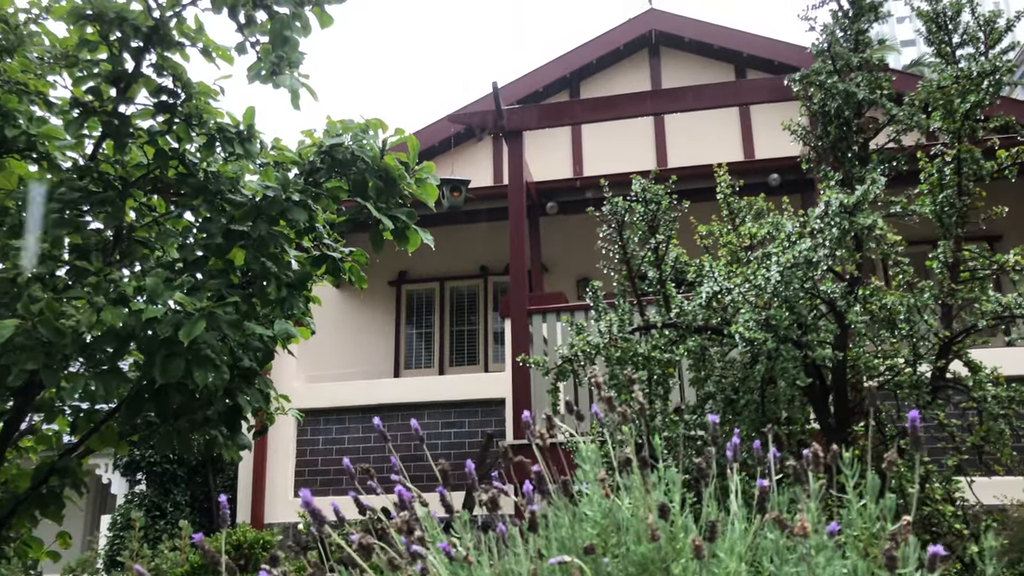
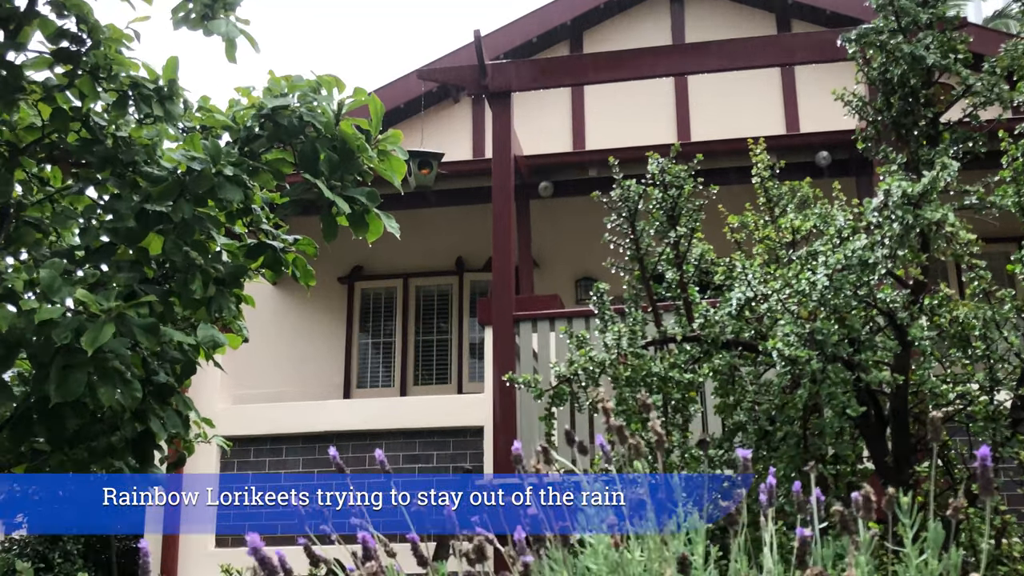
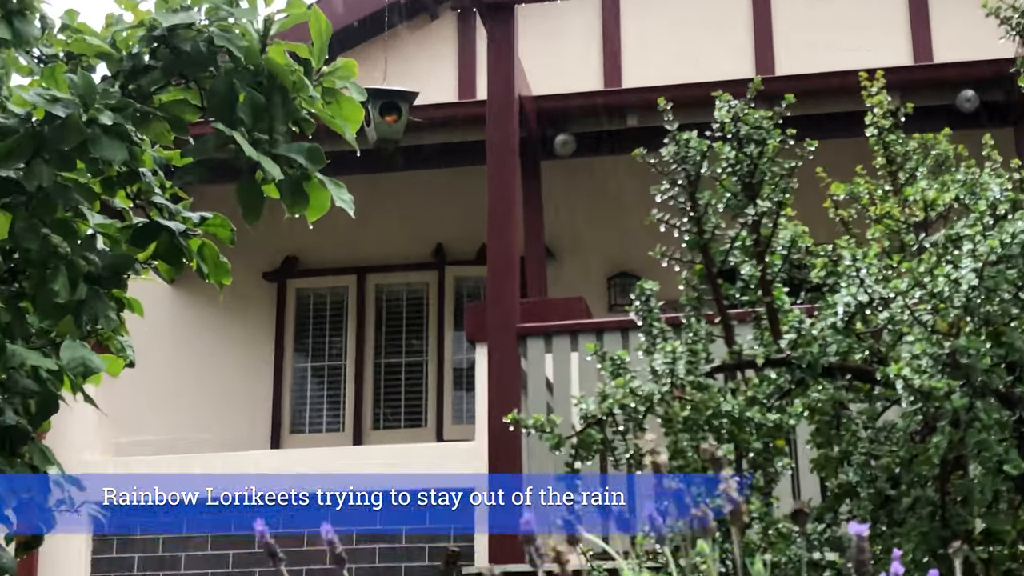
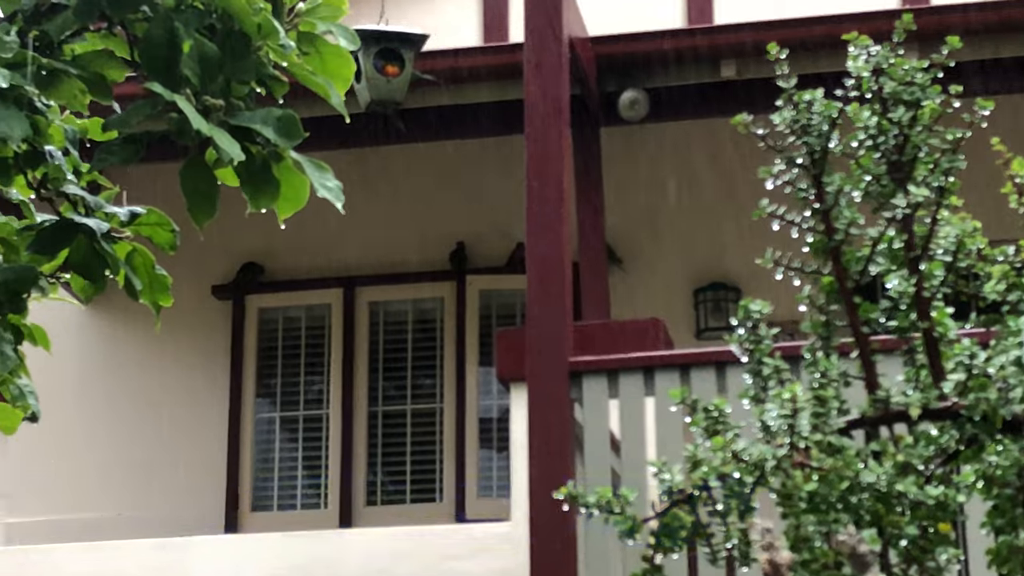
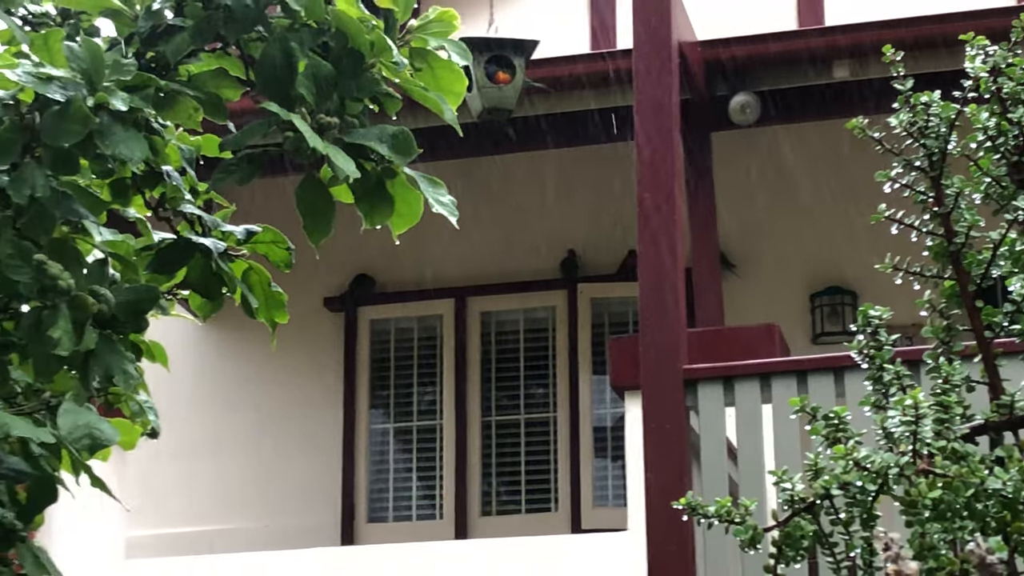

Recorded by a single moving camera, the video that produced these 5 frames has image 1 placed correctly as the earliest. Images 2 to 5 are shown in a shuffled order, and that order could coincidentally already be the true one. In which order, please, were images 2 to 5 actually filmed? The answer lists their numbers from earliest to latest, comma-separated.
2, 3, 4, 5
